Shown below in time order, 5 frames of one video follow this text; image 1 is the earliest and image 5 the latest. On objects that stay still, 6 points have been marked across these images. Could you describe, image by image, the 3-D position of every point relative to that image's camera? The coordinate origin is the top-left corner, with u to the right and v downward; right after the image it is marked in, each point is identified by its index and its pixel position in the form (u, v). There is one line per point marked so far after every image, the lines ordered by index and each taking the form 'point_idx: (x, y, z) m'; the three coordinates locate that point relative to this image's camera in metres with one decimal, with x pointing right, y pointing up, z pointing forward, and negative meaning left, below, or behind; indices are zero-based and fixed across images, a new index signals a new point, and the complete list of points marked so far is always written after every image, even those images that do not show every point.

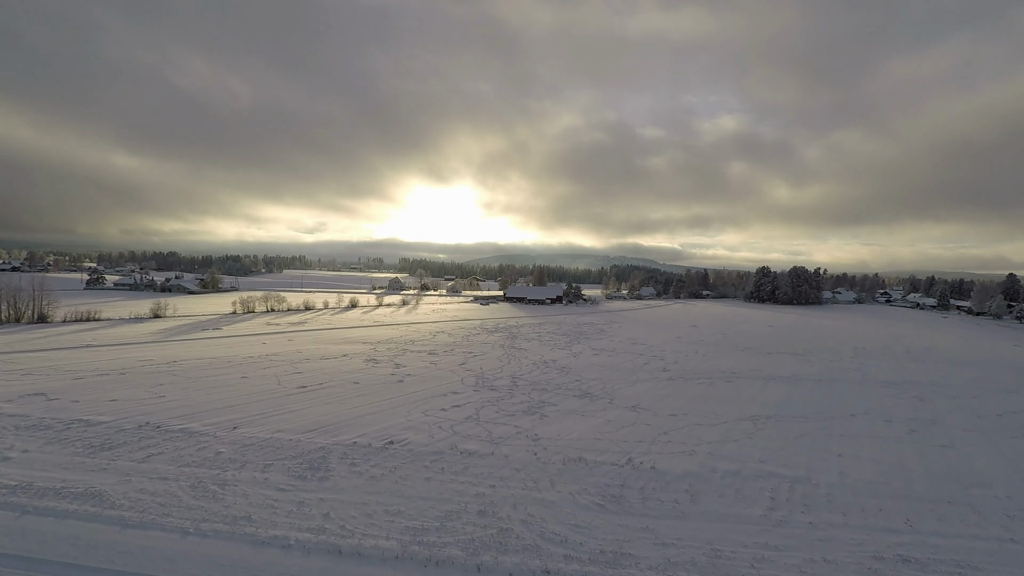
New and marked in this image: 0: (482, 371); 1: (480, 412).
0: (-1.4, -3.9, +18.8) m
1: (-1.1, -4.1, +13.5) m
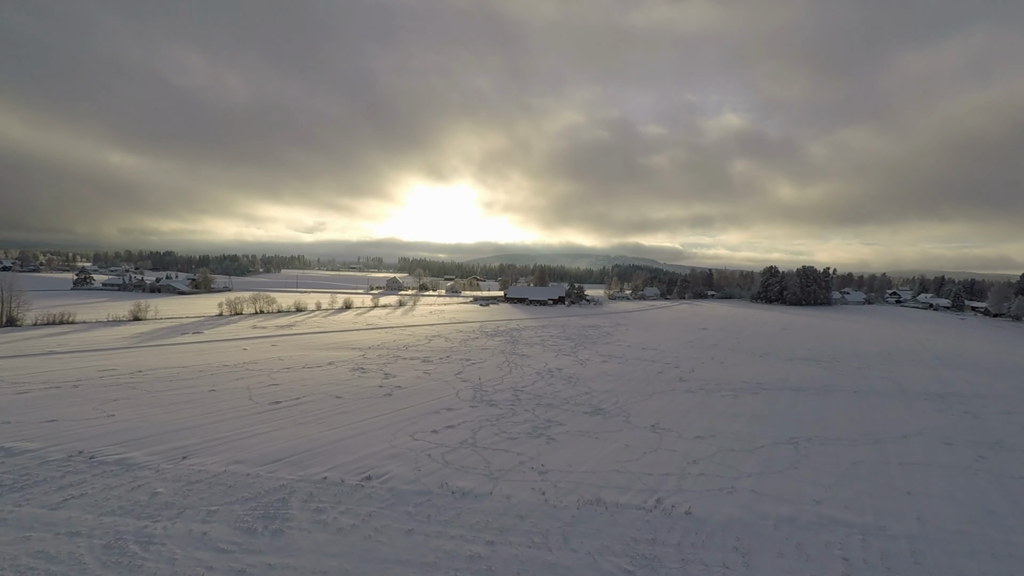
0: (-1.3, -4.0, +16.9) m
1: (-1.0, -4.2, +11.7) m
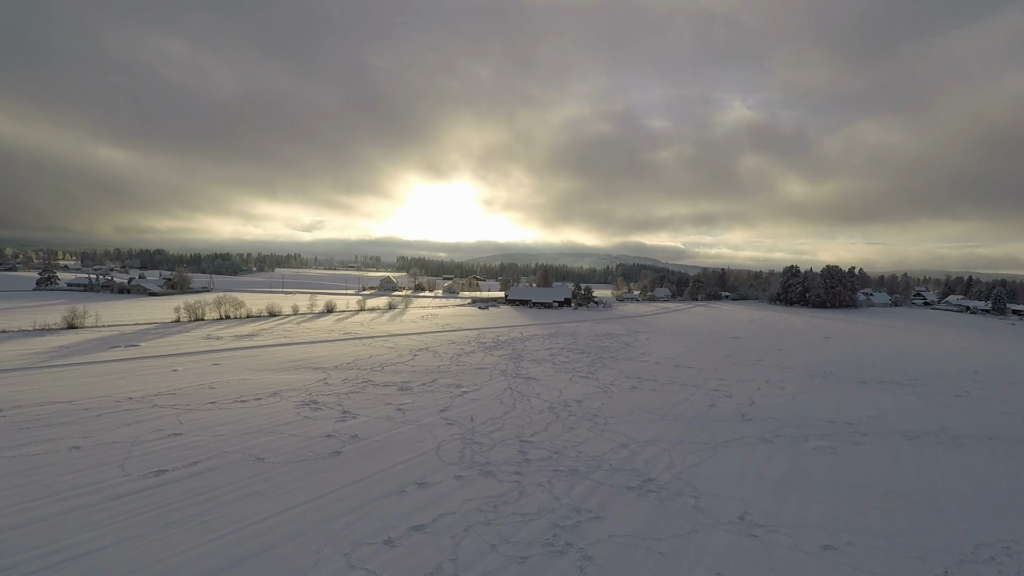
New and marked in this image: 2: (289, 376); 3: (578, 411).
0: (-1.2, -4.2, +12.1) m
1: (-0.9, -4.4, +6.8) m
2: (-9.5, -3.7, +17.4) m
3: (+2.3, -4.2, +14.0) m
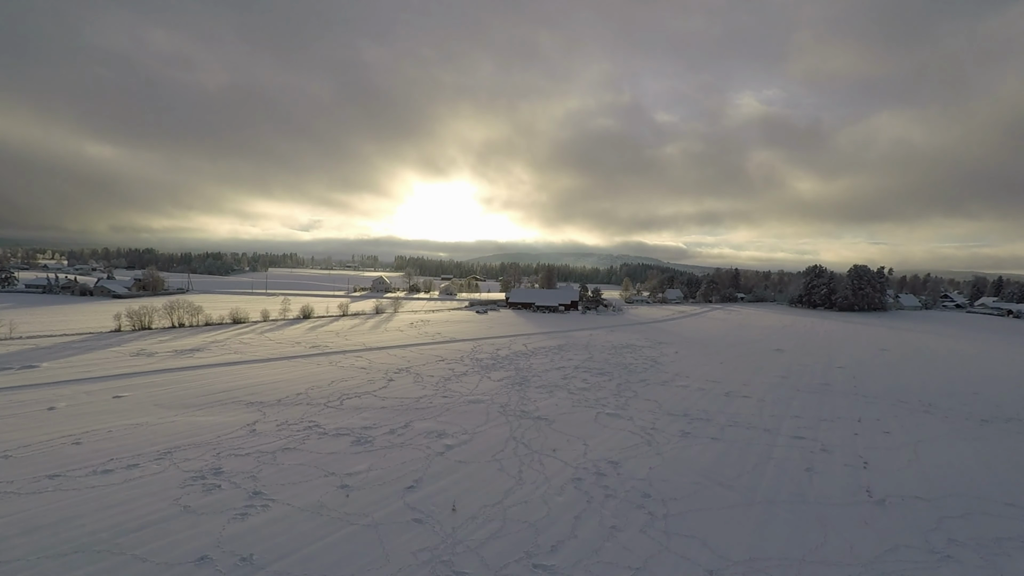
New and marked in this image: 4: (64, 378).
0: (-1.1, -4.4, +7.3) m
1: (-0.8, -4.7, +2.0) m
2: (-9.4, -4.0, +12.5) m
3: (+2.4, -4.5, +9.2) m
4: (-17.6, -3.6, +16.2) m
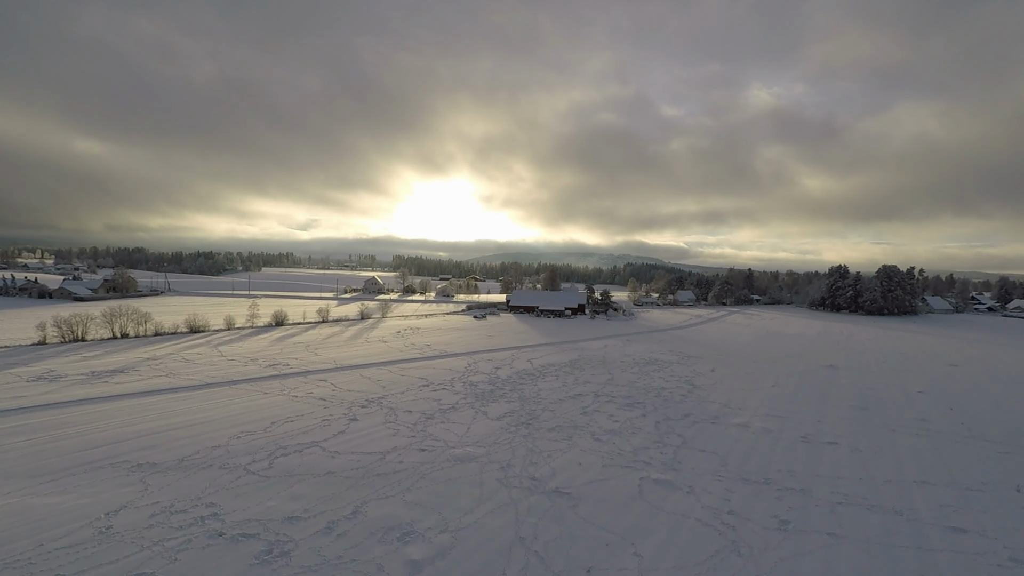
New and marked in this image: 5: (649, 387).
0: (-0.9, -4.7, +2.9) m
1: (-0.6, -4.9, -2.3) m
2: (-9.2, -4.2, +8.2) m
3: (+2.5, -4.7, +4.9) m
4: (-17.4, -3.8, +11.9) m
5: (+5.8, -4.2, +17.3) m
